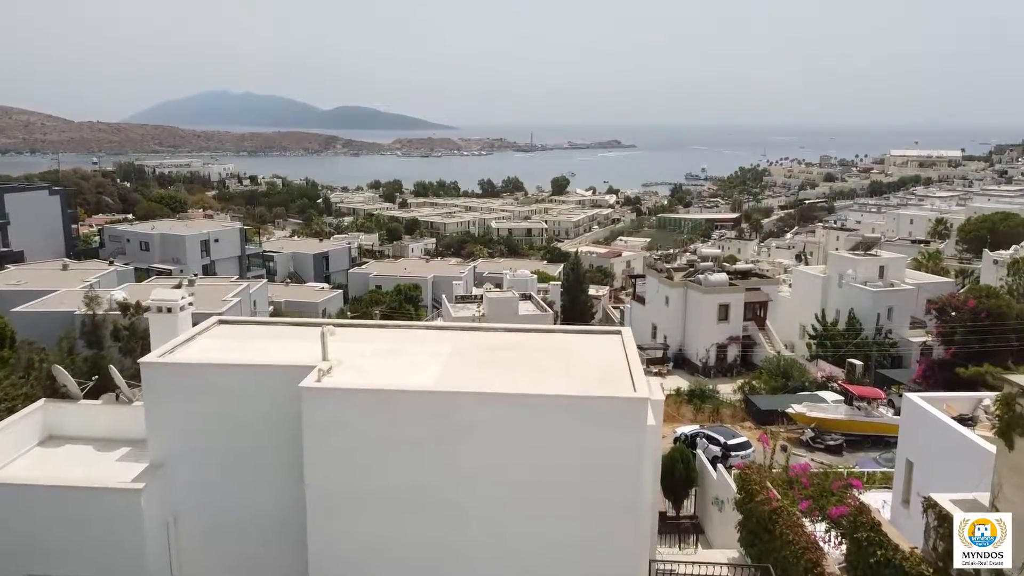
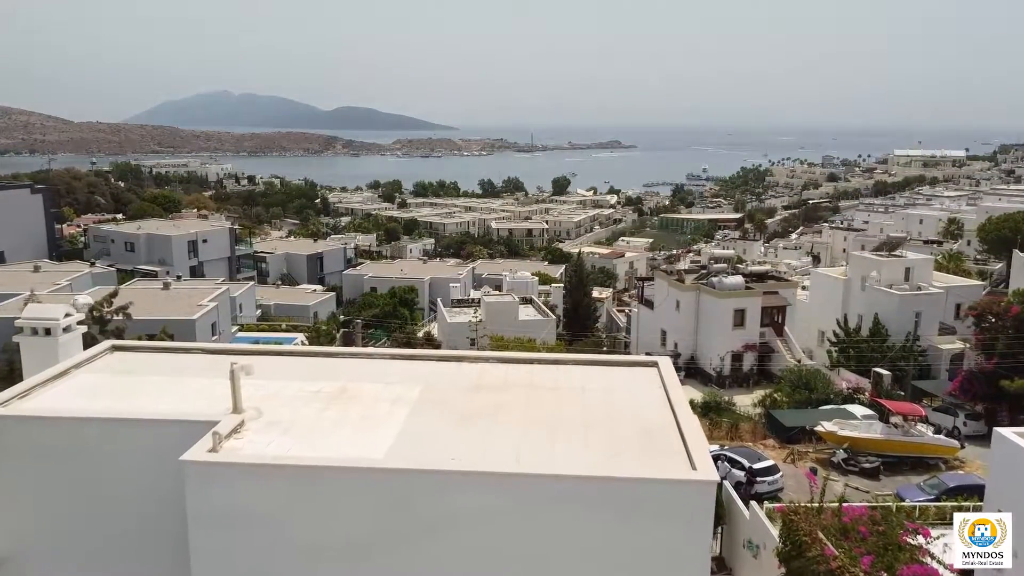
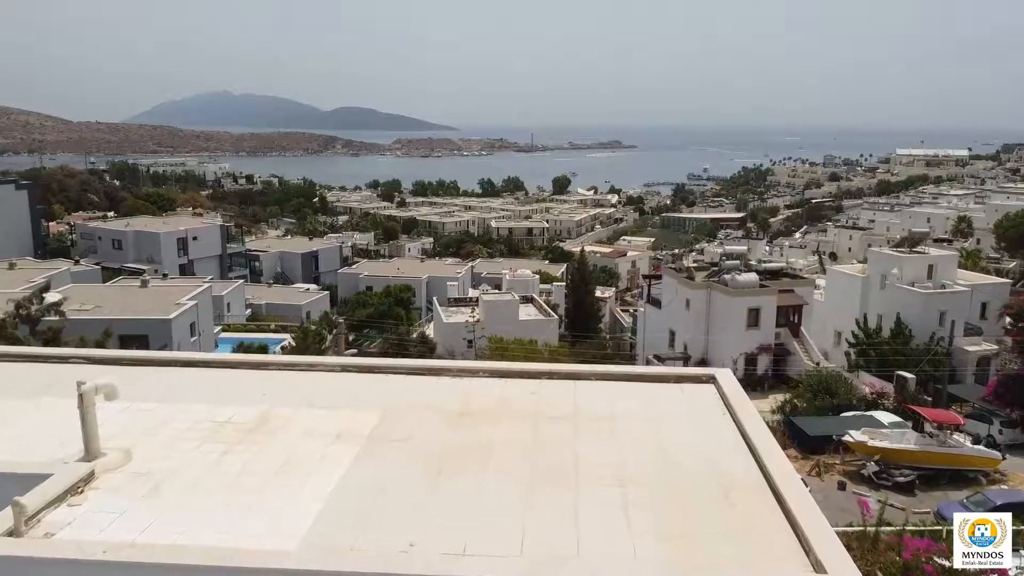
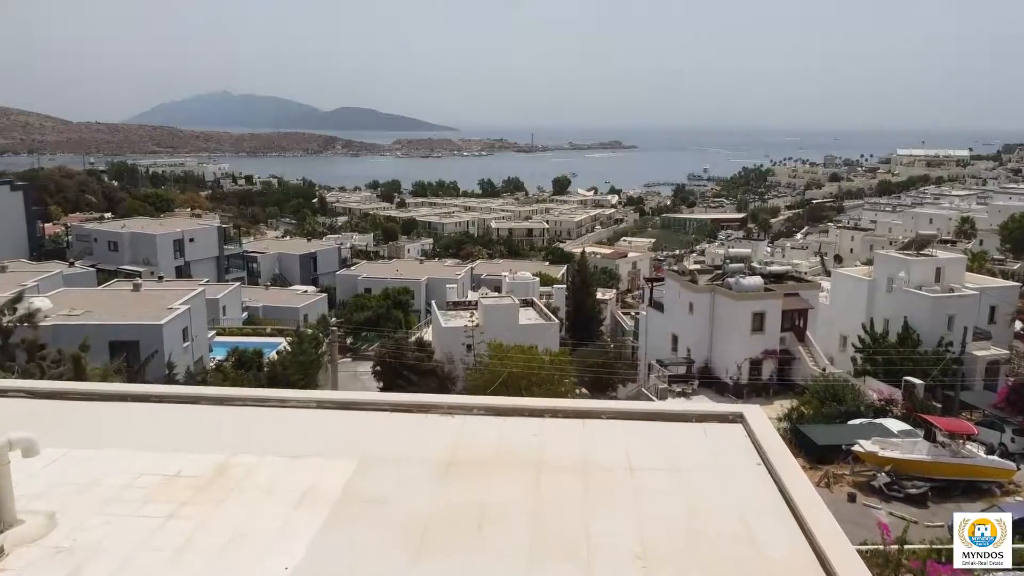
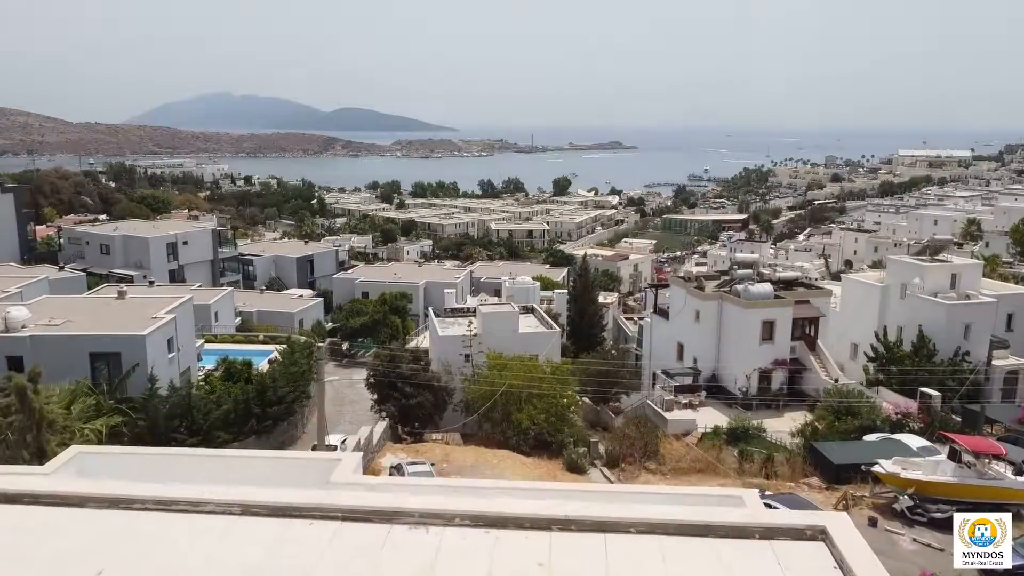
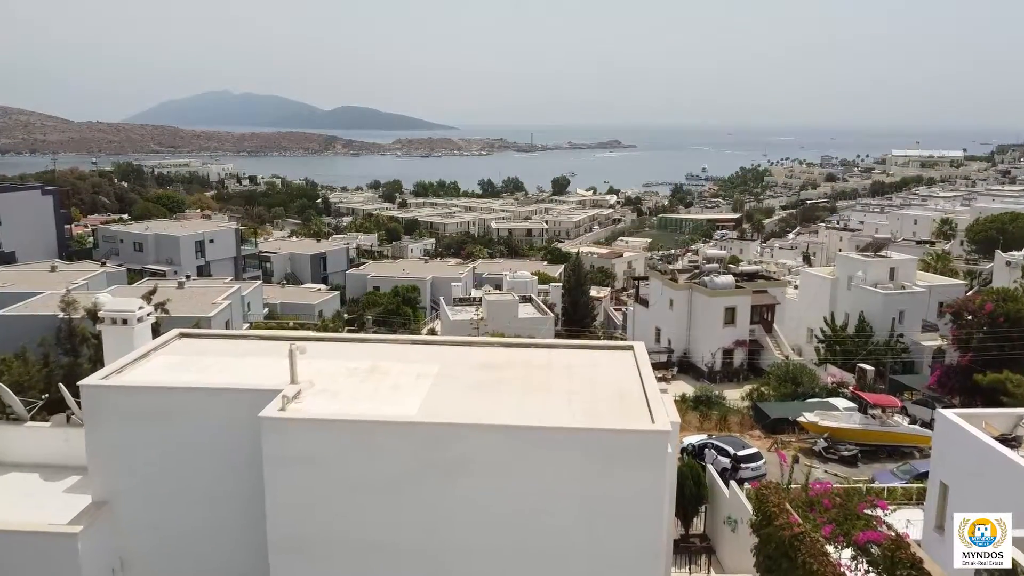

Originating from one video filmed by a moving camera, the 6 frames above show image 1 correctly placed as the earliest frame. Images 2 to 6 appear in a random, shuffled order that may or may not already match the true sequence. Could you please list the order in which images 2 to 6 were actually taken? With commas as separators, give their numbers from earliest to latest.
6, 2, 3, 4, 5
